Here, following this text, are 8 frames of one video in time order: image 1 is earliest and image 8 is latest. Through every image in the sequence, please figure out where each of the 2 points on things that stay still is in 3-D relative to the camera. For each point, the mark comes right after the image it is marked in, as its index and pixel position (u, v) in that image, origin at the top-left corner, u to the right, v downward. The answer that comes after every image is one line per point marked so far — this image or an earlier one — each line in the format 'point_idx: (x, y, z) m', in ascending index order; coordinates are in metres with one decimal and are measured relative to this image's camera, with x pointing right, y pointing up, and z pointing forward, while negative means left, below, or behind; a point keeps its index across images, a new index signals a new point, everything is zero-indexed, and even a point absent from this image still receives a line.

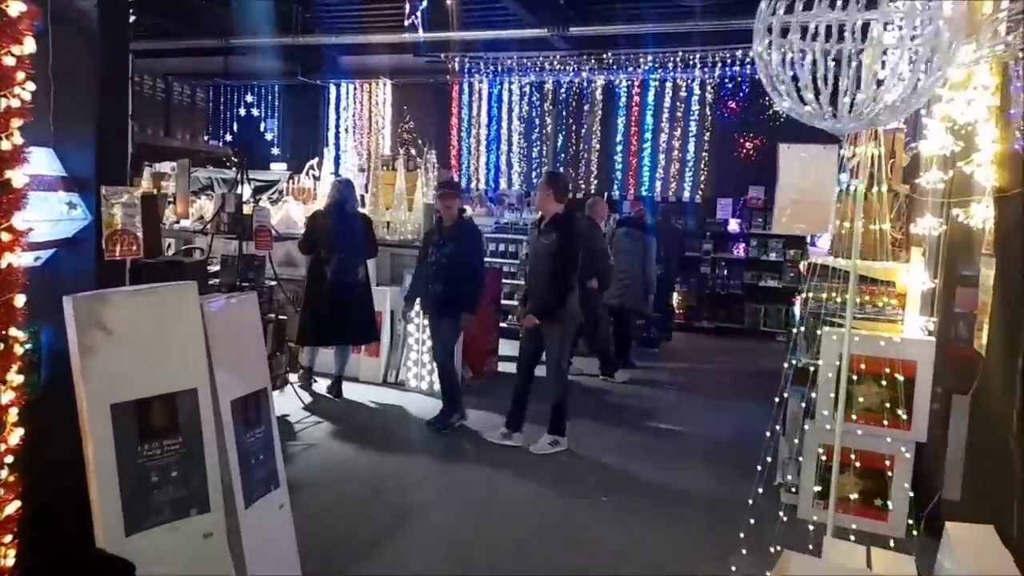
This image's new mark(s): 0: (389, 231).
0: (-1.0, +0.5, +6.2) m
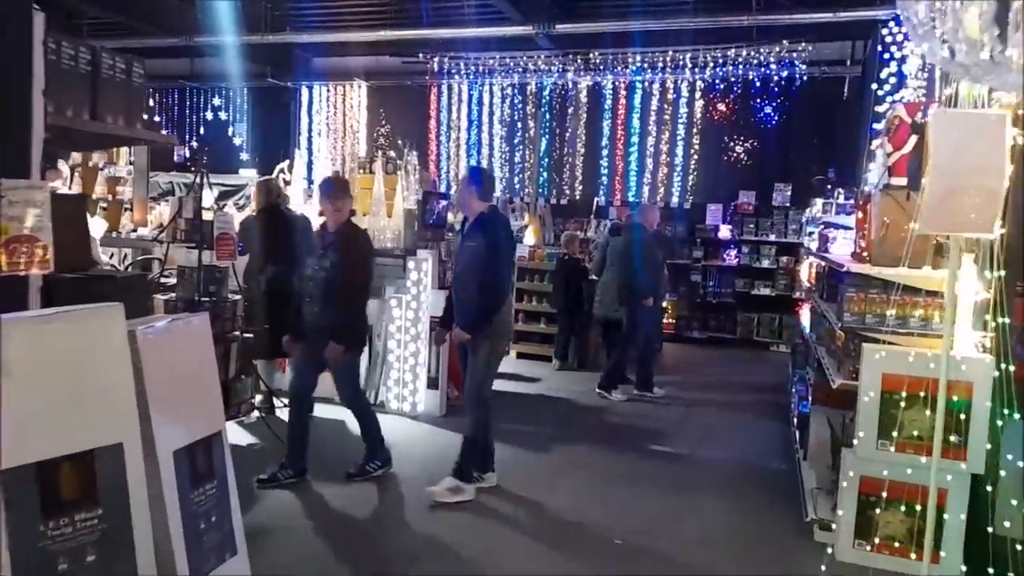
0: (-1.1, +0.4, +5.7) m
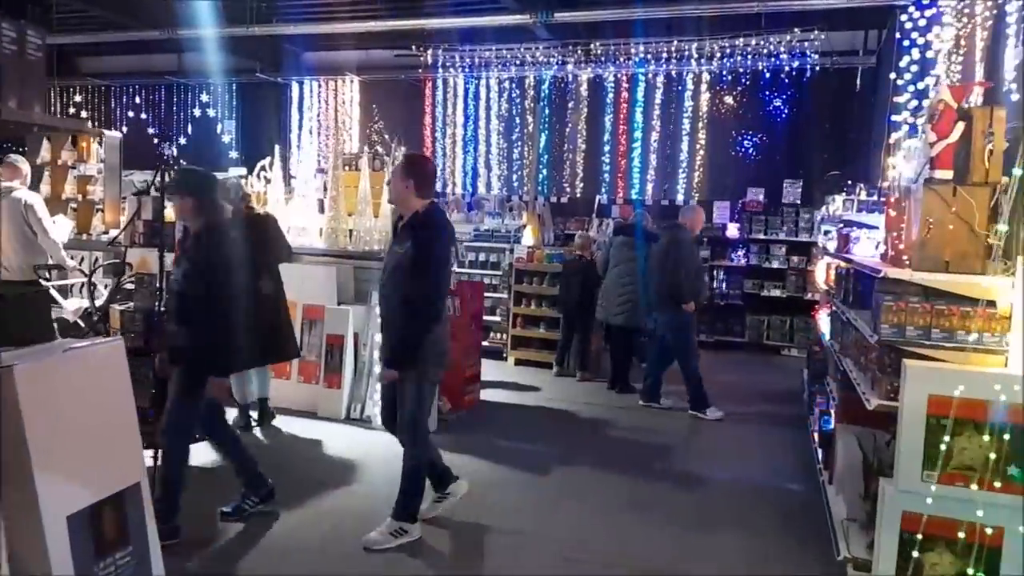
0: (-1.2, +0.3, +5.4) m
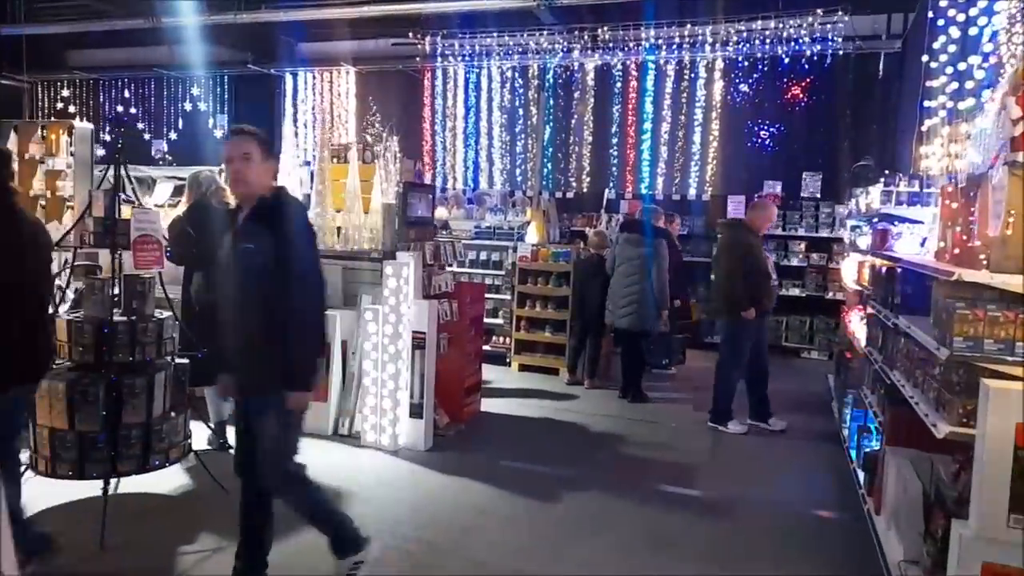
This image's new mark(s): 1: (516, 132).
0: (-1.1, +0.3, +4.9) m
1: (0.0, +1.7, +8.2) m
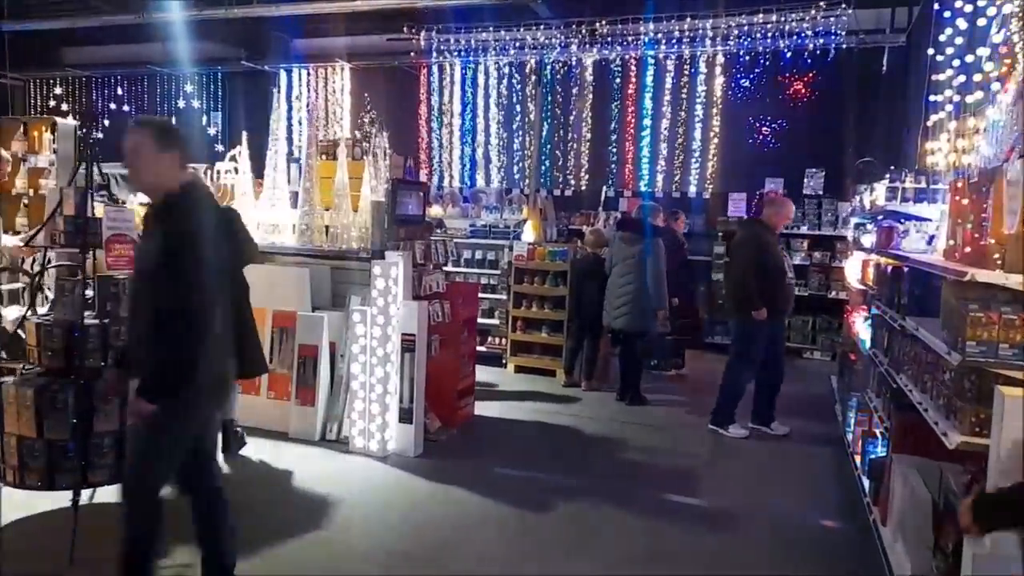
0: (-1.2, +0.3, +4.8) m
1: (0.0, +1.7, +8.0) m
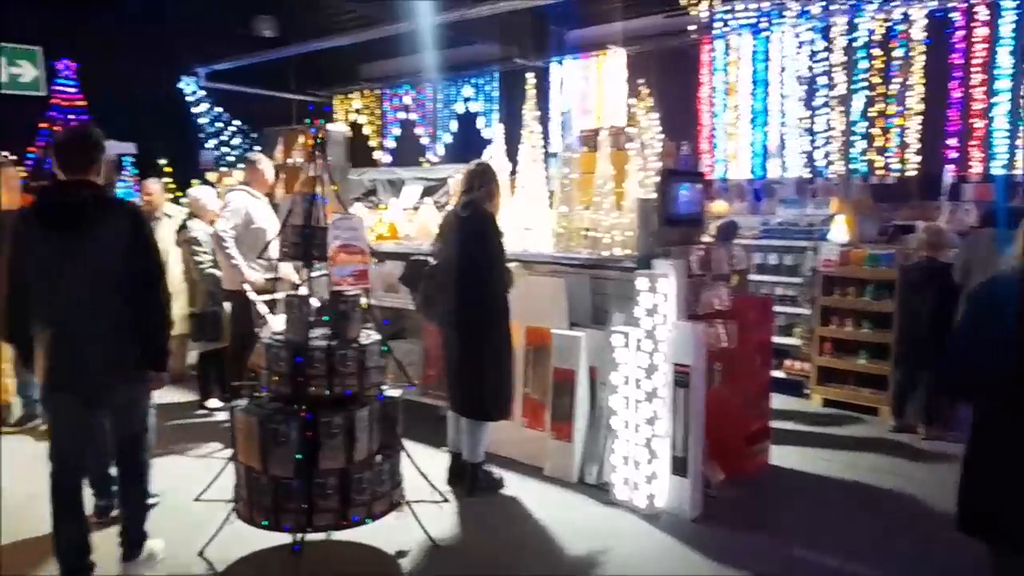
0: (+0.4, +0.2, +4.1) m
1: (+2.7, +1.6, +6.7) m
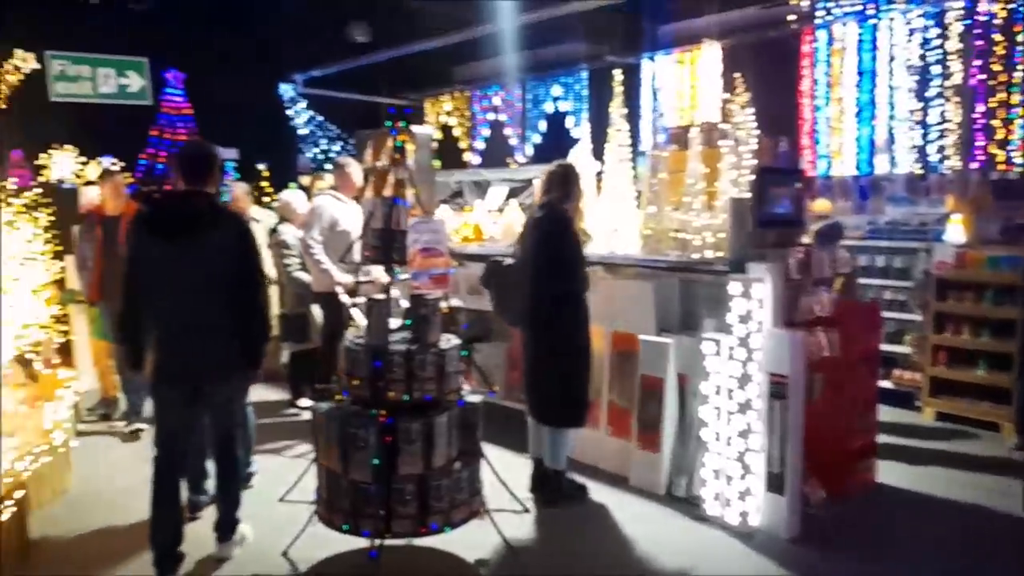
0: (+0.9, +0.2, +3.9) m
1: (+3.5, +1.6, +6.2) m
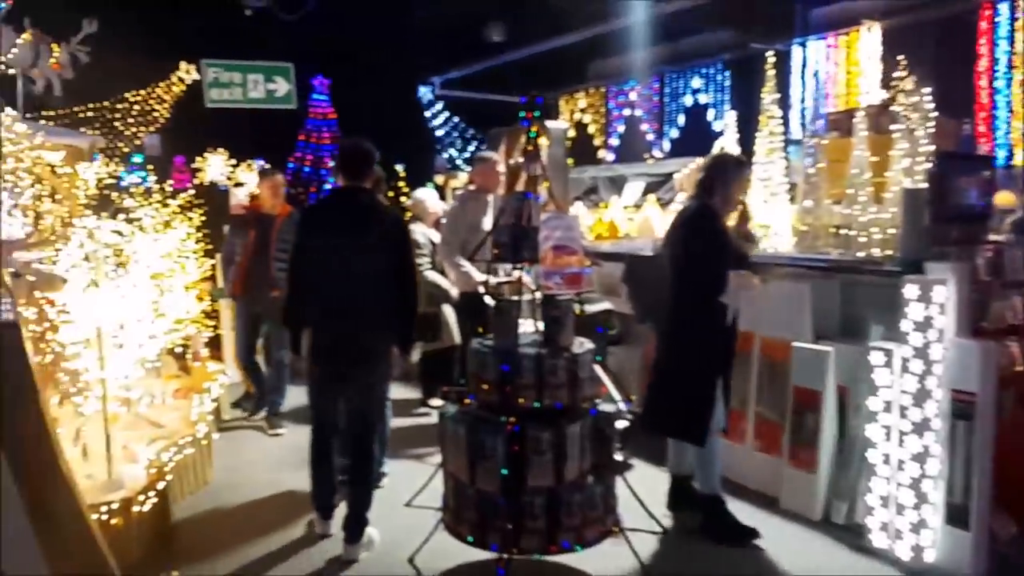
0: (+1.6, +0.2, +3.5) m
1: (+4.5, +1.6, +5.3) m
